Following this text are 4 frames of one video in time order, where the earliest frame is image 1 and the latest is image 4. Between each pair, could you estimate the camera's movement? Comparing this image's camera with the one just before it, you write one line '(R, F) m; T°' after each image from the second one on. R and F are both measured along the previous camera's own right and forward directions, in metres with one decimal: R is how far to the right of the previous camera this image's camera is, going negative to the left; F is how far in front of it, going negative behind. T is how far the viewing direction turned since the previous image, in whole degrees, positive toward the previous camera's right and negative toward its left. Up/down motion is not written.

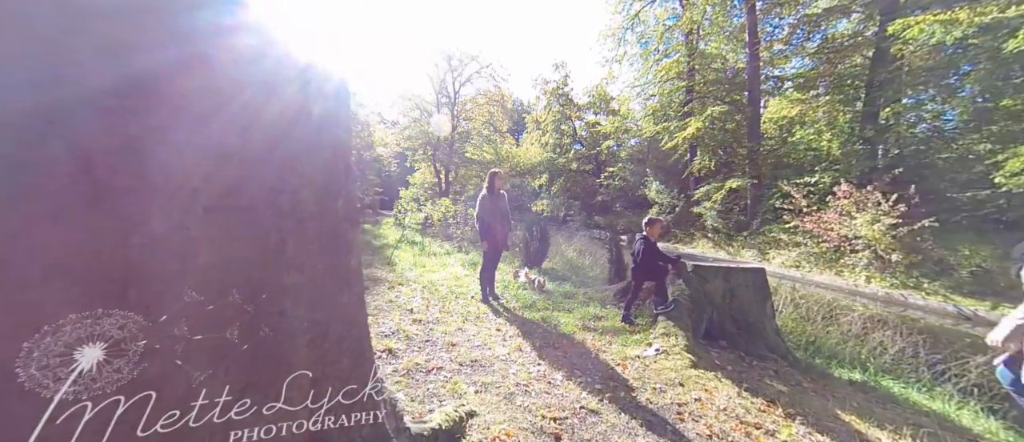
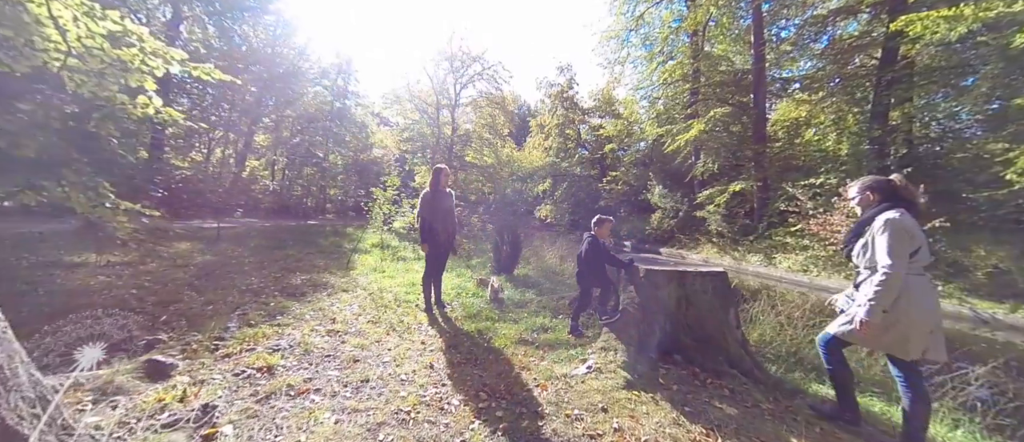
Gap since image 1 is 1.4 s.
(+0.8, +0.4) m; -1°
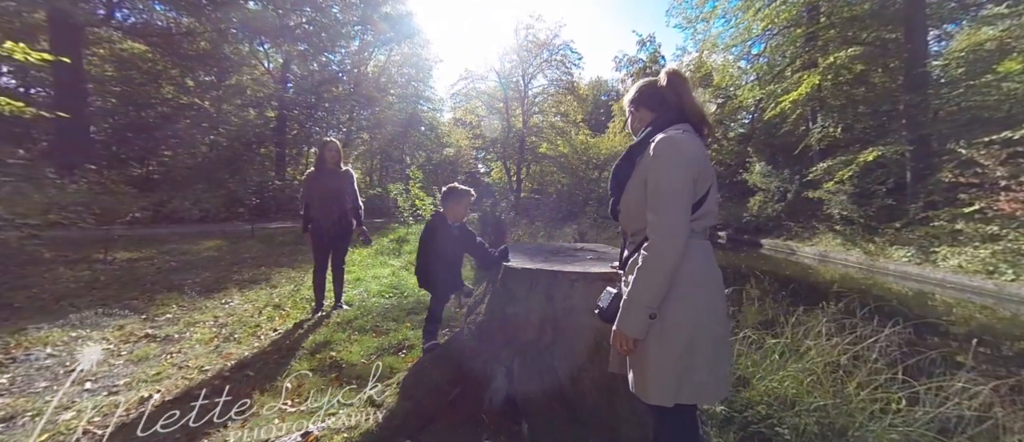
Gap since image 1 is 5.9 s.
(+2.0, +1.5) m; -16°
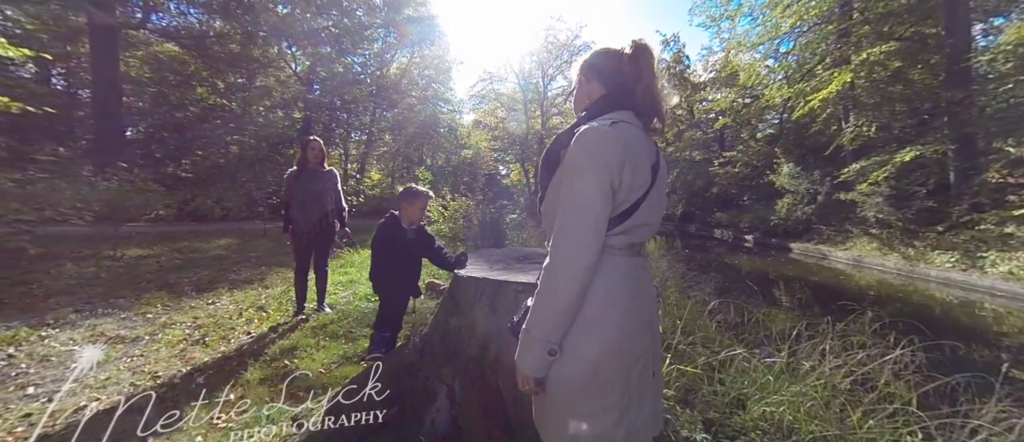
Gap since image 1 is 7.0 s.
(+0.4, +0.2) m; -4°
